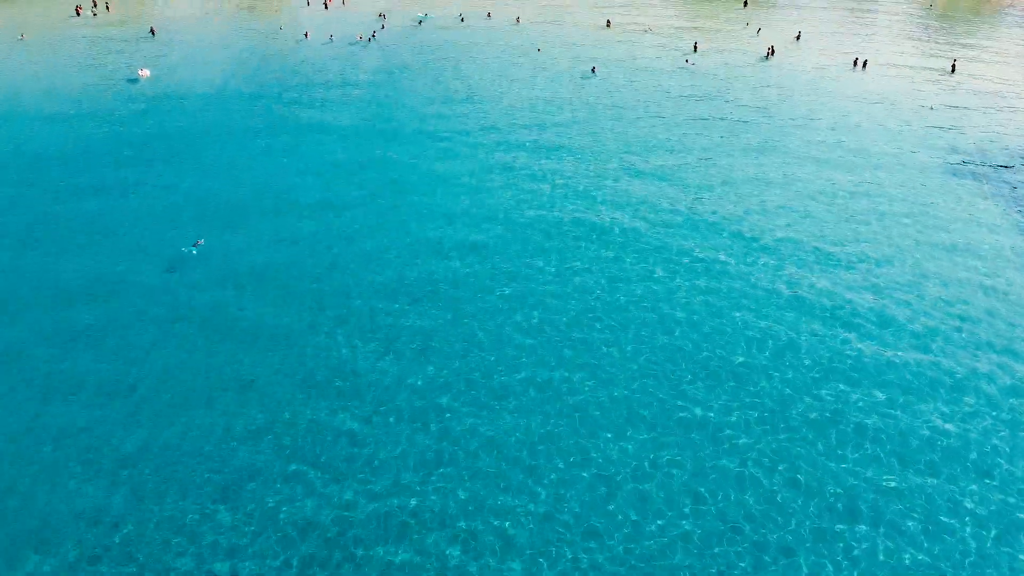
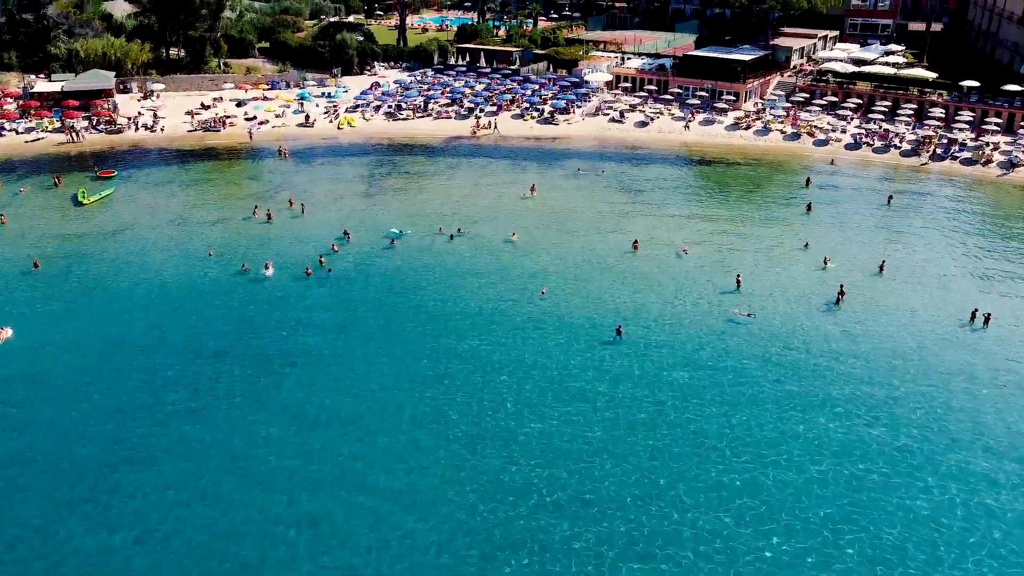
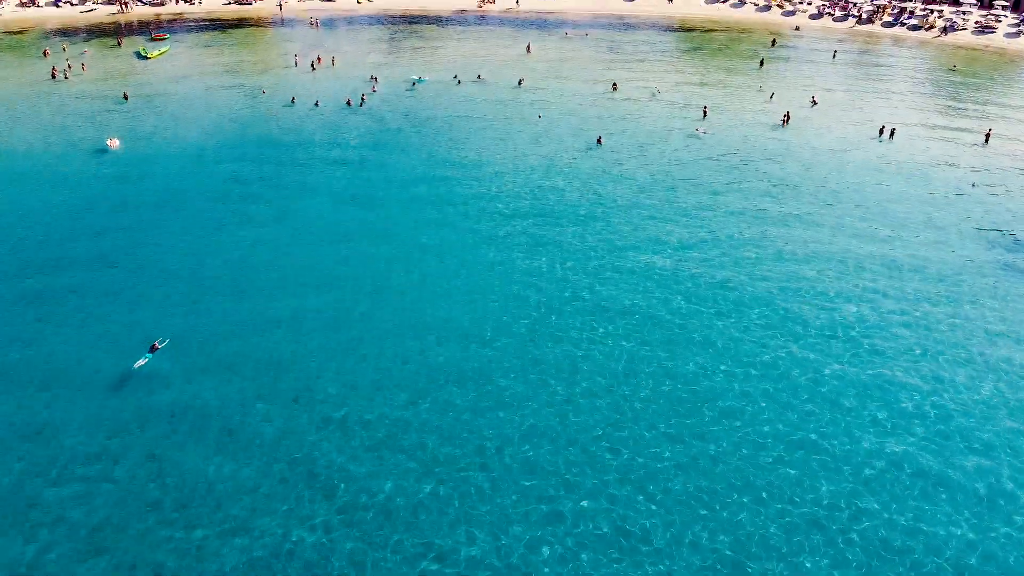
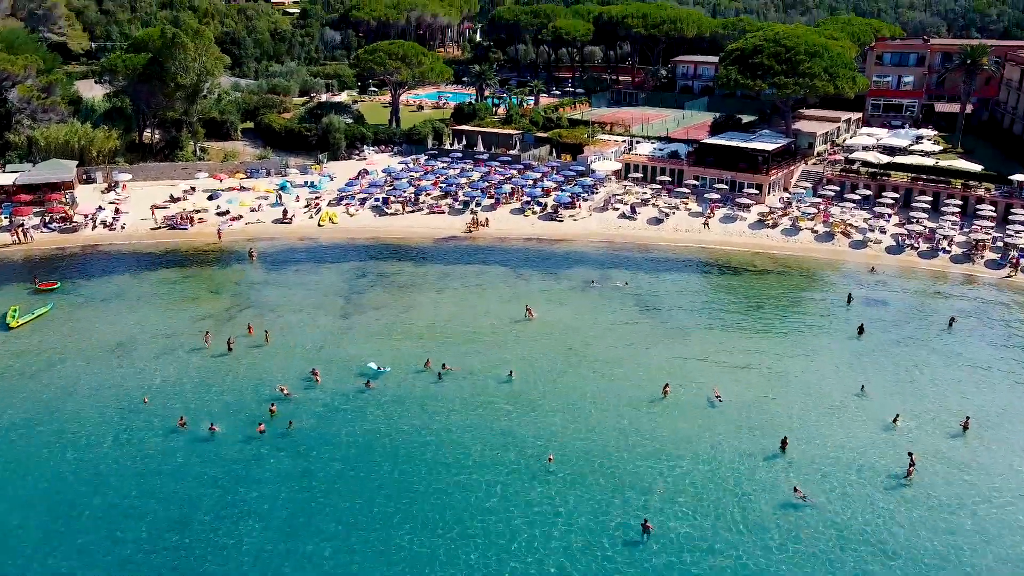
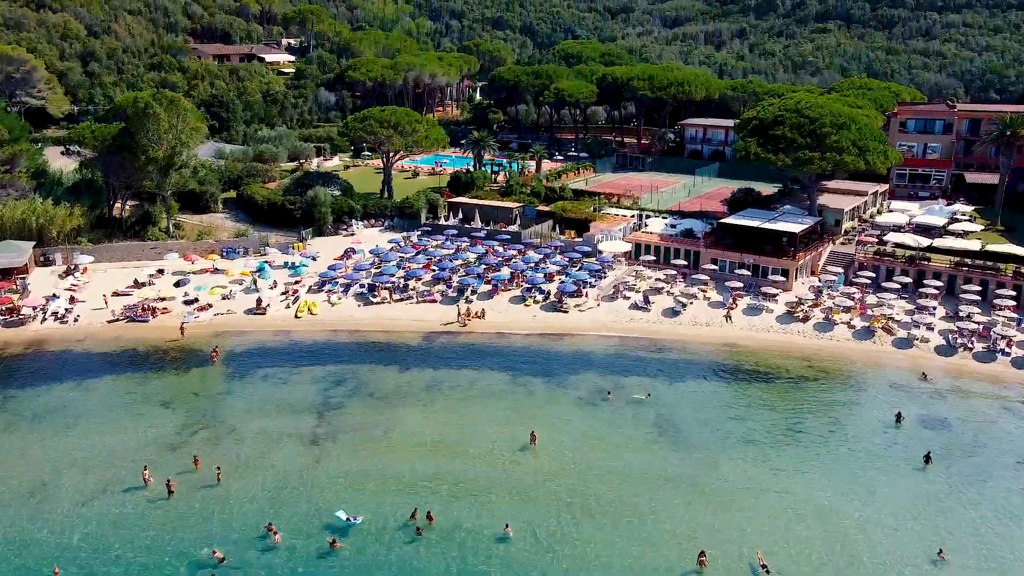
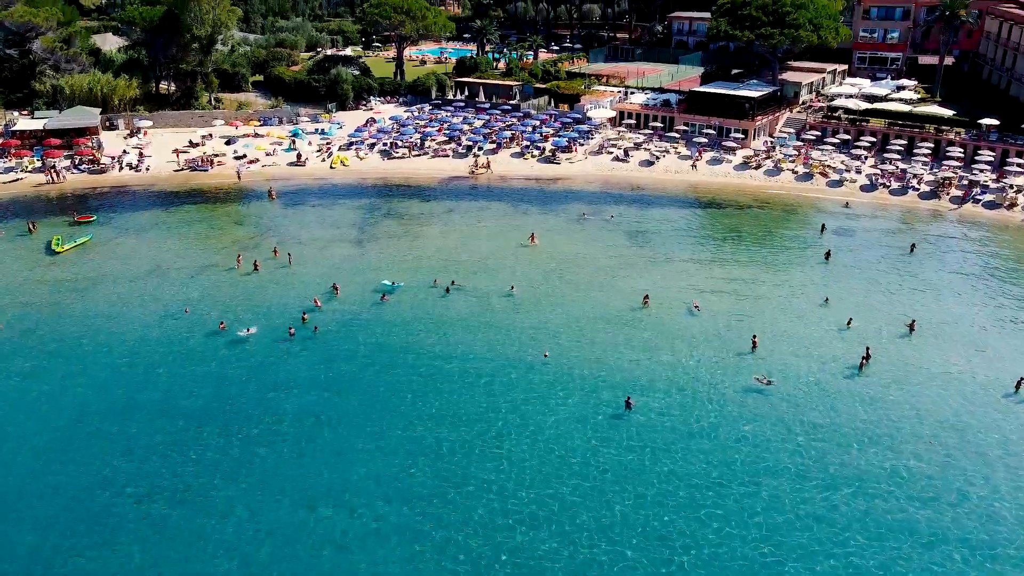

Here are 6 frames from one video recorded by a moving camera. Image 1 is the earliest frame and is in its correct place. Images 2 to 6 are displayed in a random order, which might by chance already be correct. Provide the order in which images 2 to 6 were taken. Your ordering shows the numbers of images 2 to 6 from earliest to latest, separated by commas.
3, 2, 6, 4, 5
